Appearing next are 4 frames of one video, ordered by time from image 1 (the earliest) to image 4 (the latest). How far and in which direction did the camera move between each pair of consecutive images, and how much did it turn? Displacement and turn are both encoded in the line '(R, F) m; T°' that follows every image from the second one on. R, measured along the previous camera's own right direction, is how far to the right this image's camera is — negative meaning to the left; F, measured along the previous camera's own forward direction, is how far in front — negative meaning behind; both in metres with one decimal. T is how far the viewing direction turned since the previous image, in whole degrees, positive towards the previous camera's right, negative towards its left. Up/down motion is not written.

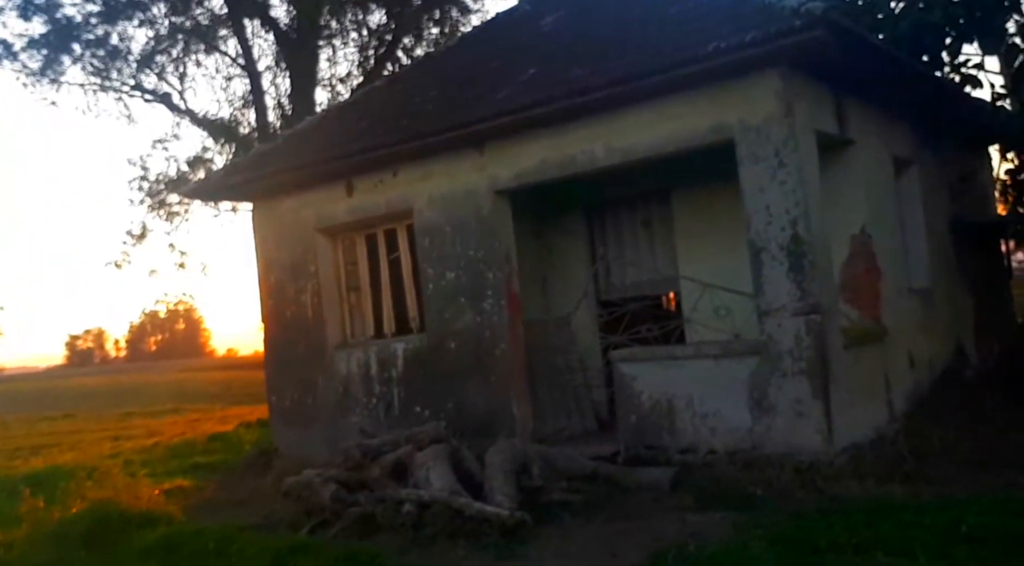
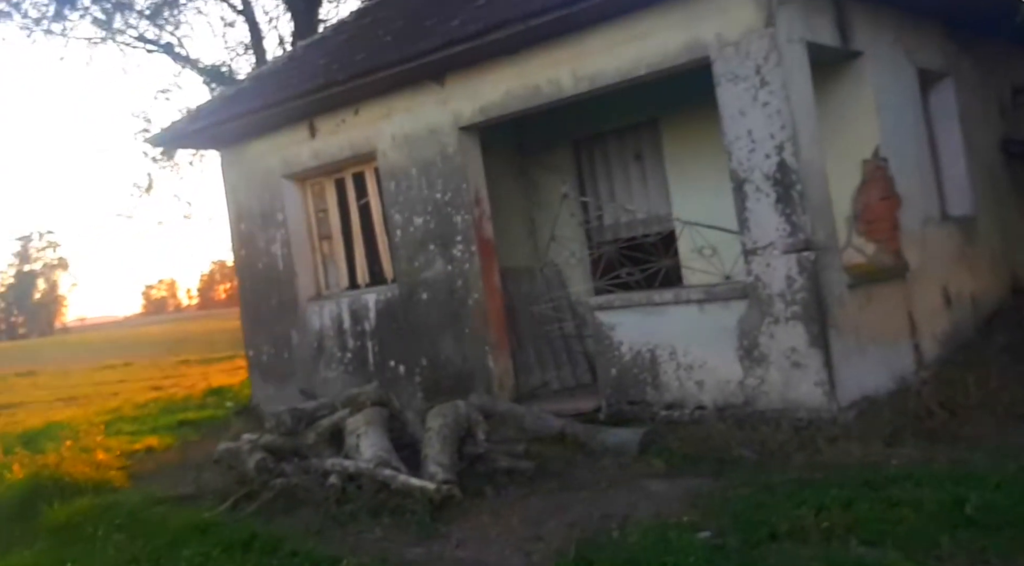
(+0.7, +0.8) m; -4°
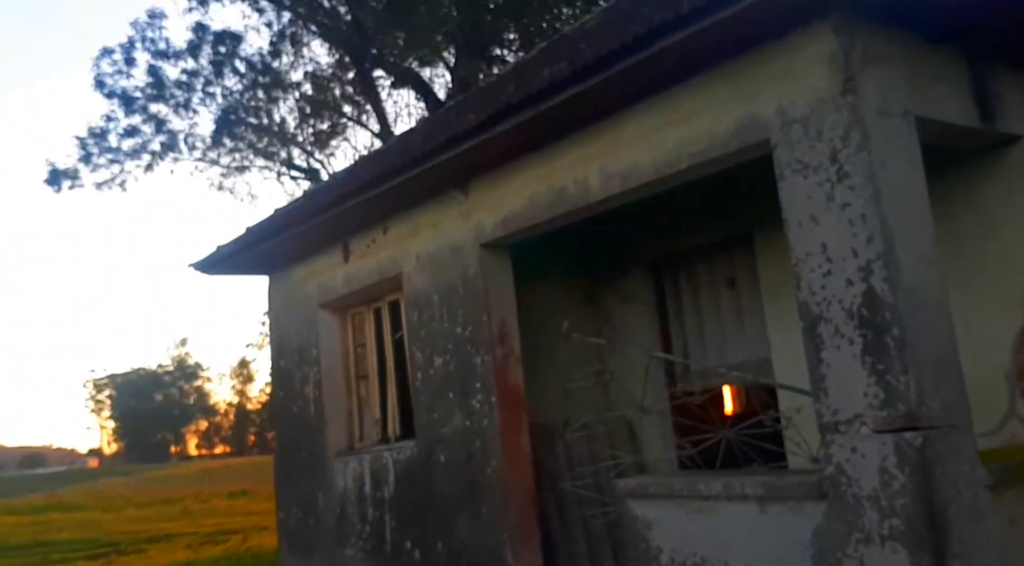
(+1.2, +1.8) m; -14°
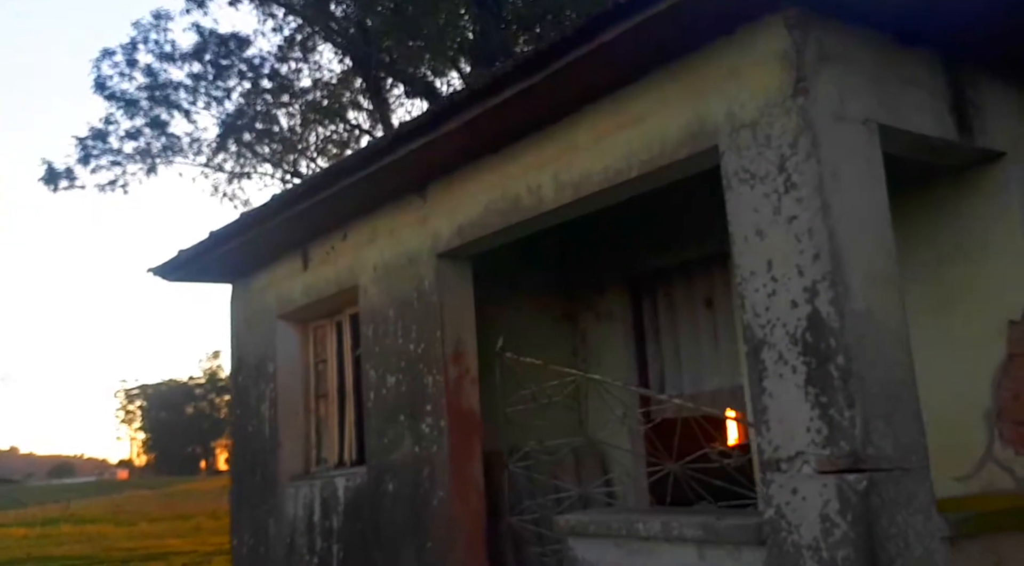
(+0.5, +0.4) m; -2°
